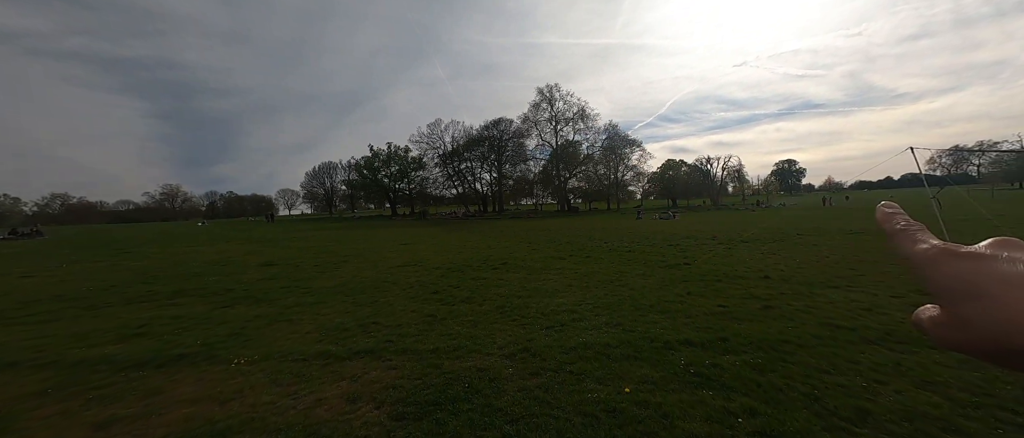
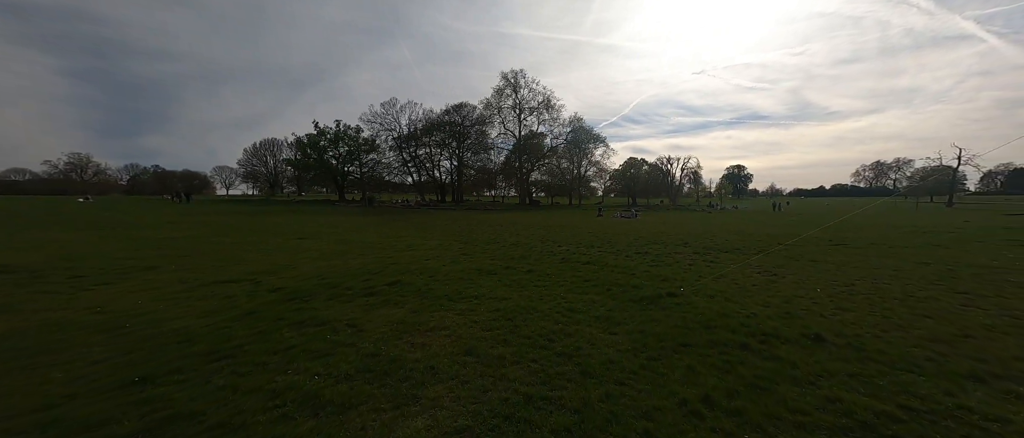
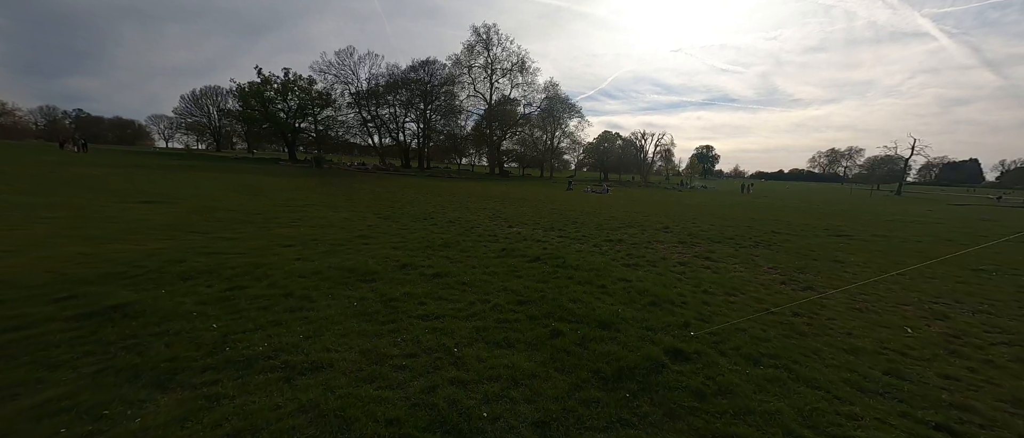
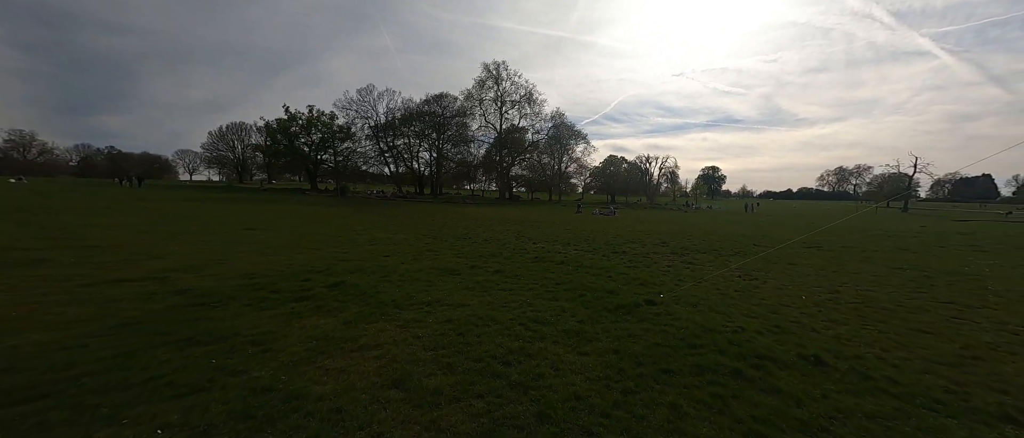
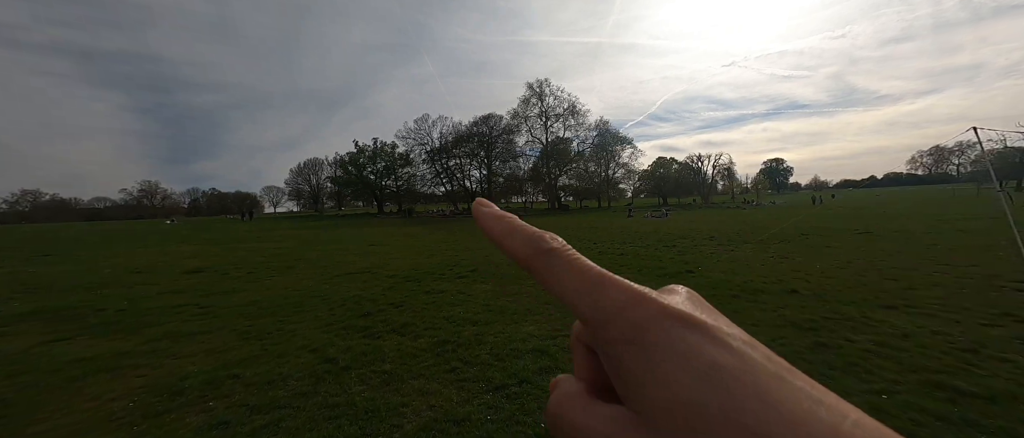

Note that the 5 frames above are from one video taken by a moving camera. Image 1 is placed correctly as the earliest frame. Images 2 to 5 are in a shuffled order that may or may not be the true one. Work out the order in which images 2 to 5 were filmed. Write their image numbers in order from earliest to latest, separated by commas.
5, 2, 4, 3
